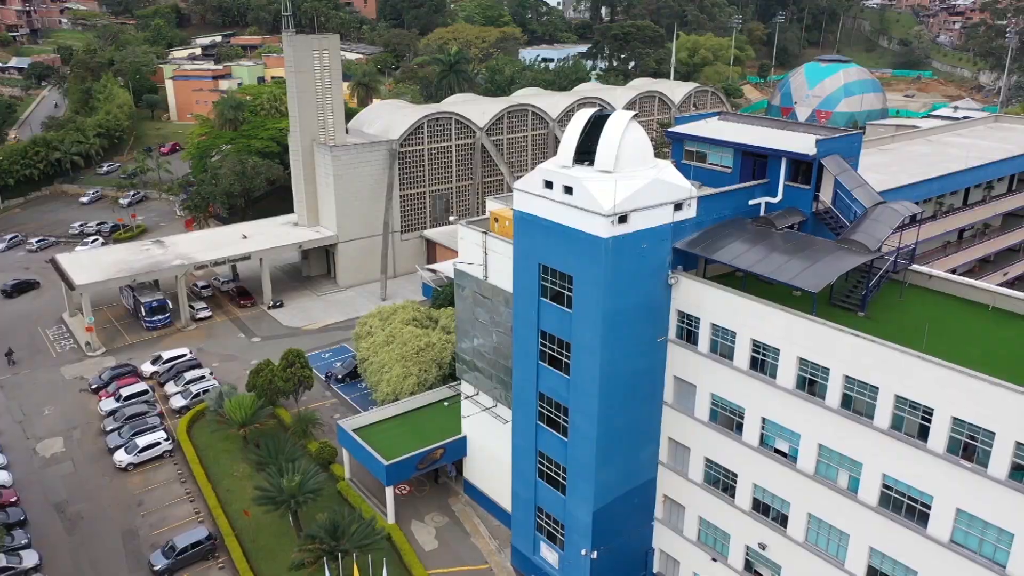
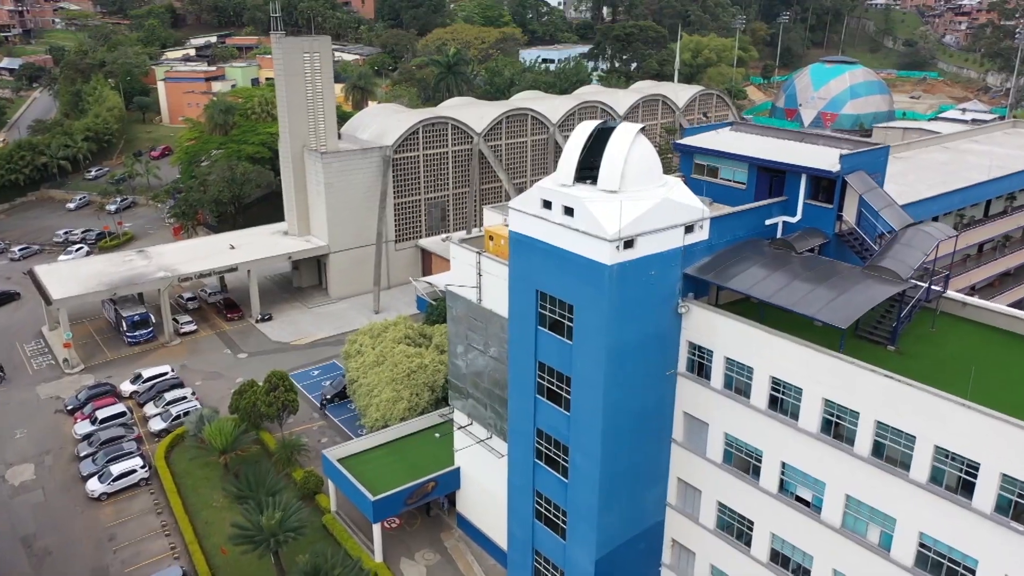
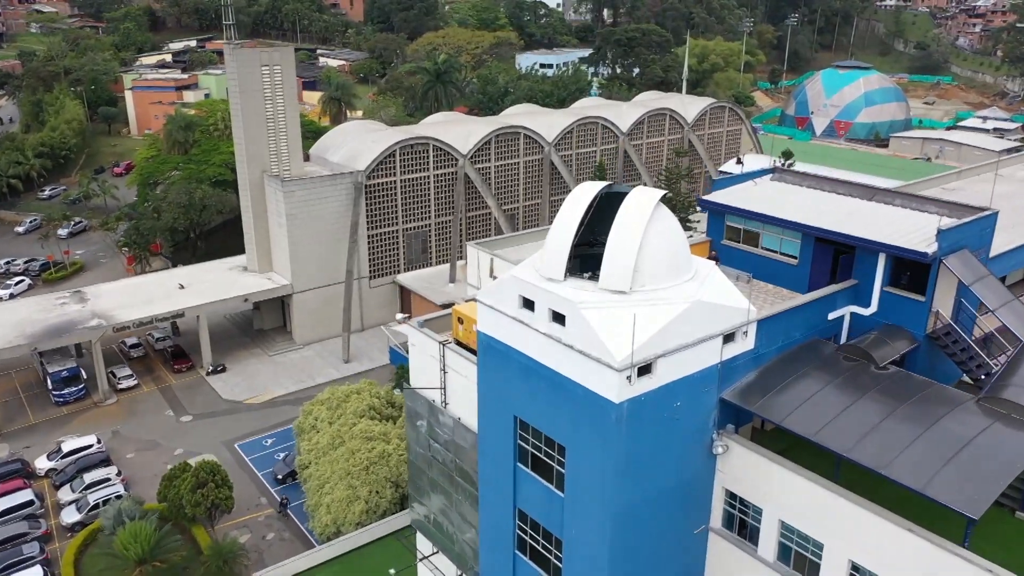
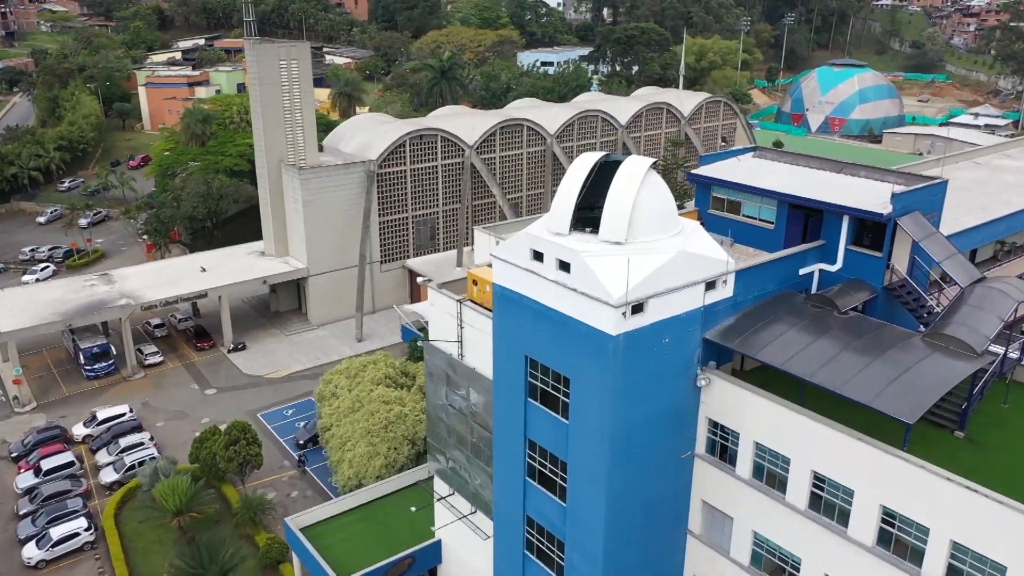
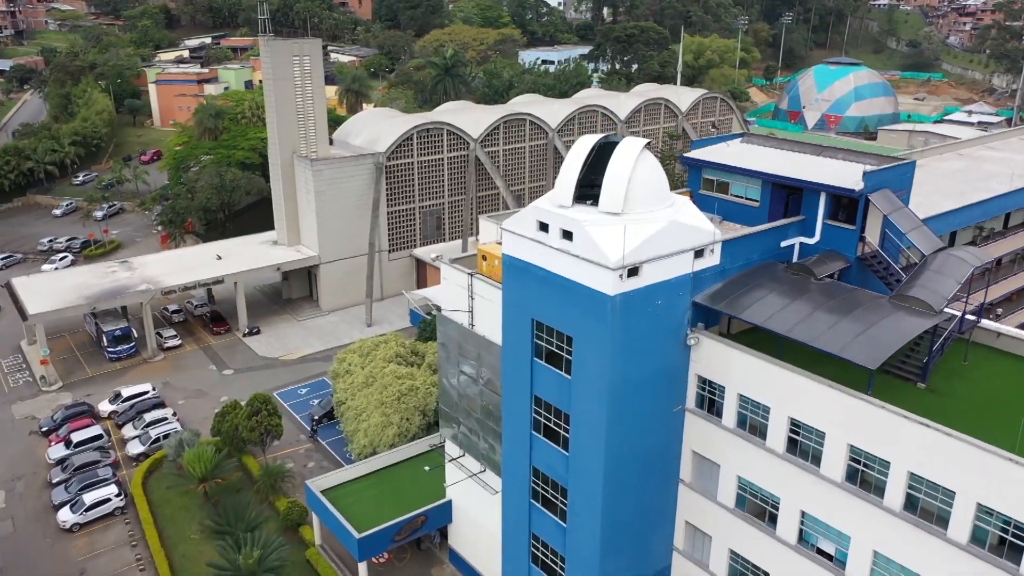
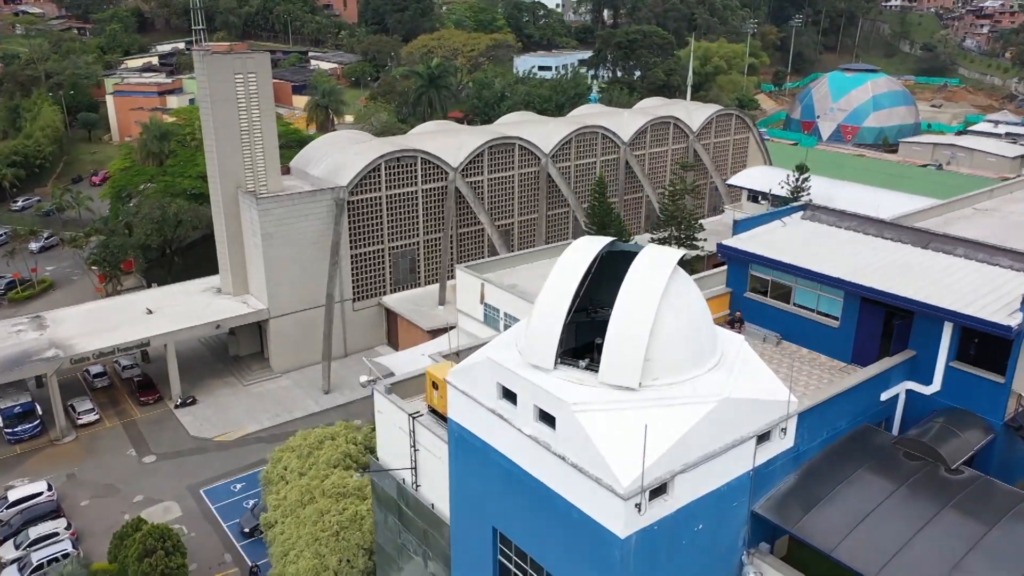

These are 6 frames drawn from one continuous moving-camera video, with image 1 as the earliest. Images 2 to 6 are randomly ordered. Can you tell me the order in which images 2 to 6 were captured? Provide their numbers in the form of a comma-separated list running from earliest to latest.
2, 5, 4, 3, 6
